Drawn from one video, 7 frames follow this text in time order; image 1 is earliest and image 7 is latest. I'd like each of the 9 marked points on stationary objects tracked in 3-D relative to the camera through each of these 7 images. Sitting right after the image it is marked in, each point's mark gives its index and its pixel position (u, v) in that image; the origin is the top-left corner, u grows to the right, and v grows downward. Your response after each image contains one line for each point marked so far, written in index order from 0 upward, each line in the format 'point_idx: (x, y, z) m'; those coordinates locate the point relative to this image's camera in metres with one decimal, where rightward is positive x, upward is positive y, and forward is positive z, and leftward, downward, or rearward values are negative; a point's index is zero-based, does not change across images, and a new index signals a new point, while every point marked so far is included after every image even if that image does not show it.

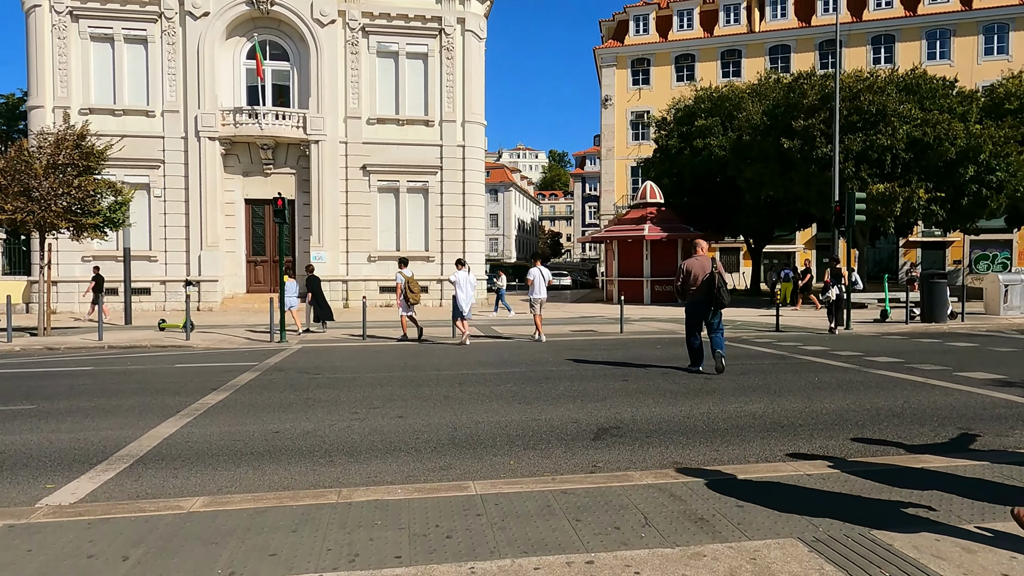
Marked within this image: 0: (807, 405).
0: (+2.7, -1.1, +6.1) m
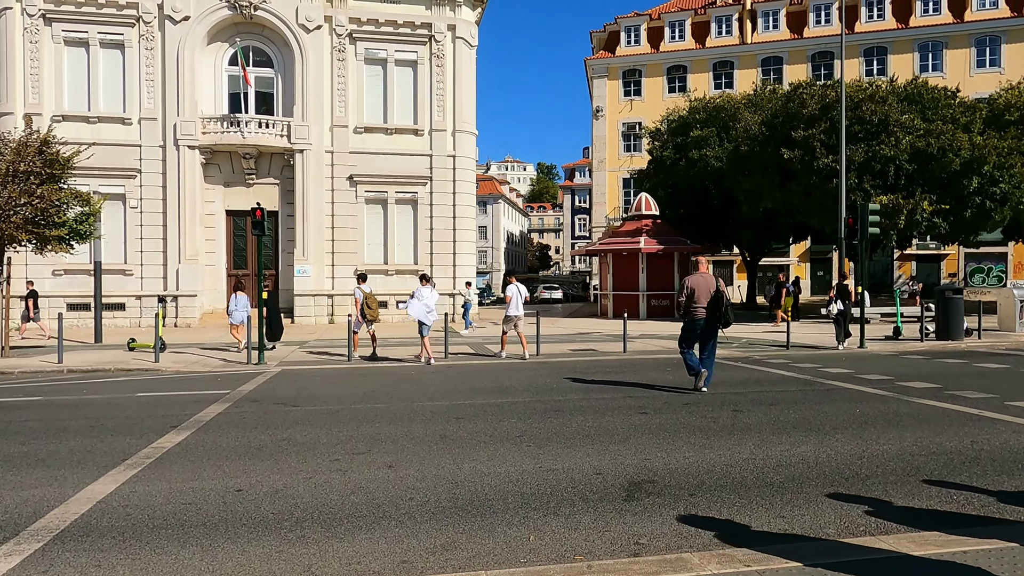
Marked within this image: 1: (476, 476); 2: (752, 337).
0: (+2.8, -1.2, +5.2) m
1: (-0.2, -1.3, +4.5) m
2: (+5.7, -1.2, +15.7) m
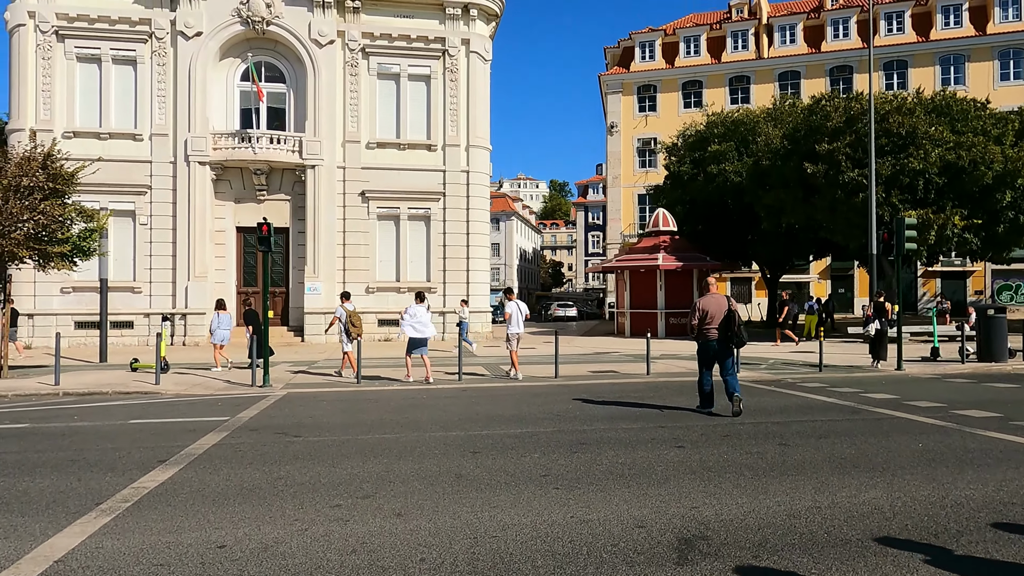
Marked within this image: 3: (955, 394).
0: (+2.9, -1.4, +4.6) m
1: (-0.1, -1.4, +3.9) m
2: (+6.0, -1.6, +14.9) m
3: (+6.4, -1.5, +9.7) m
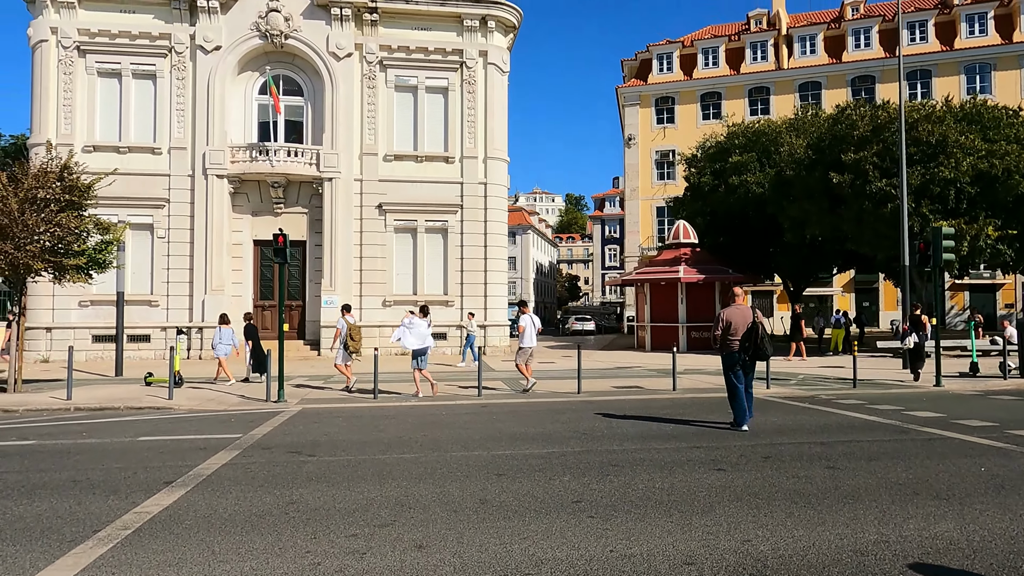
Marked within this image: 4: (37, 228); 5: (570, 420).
0: (+3.1, -1.4, +4.1) m
1: (+0.1, -1.4, +3.5) m
2: (+6.5, -1.9, +14.4) m
3: (+6.7, -1.7, +9.1) m
4: (-8.7, +1.1, +12.2) m
5: (+0.8, -1.7, +8.6) m
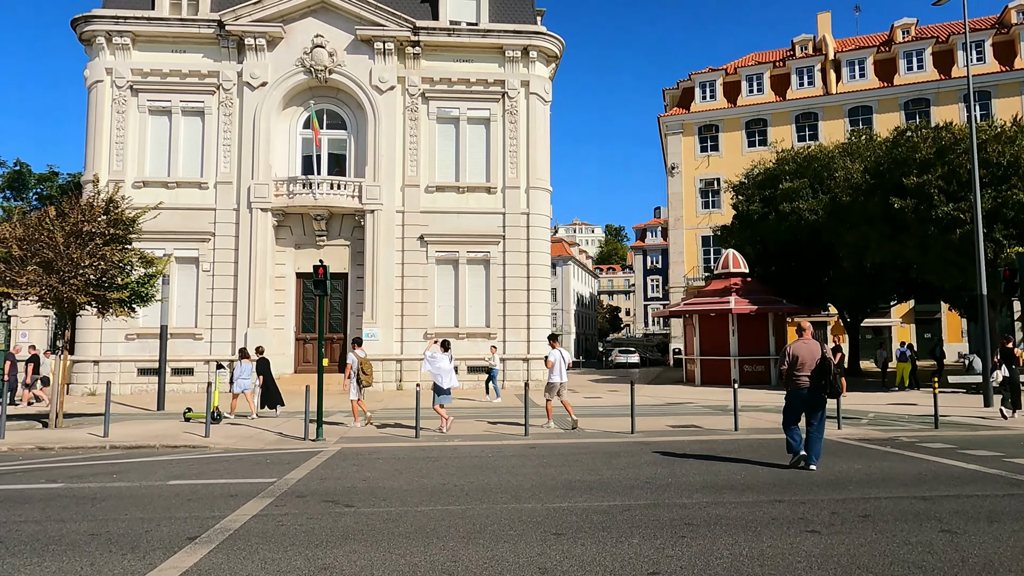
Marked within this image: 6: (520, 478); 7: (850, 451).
0: (+3.5, -1.6, +3.3) m
1: (+0.4, -1.6, +2.8) m
2: (+7.4, -2.5, +13.3) m
3: (+7.4, -2.1, +8.0) m
4: (-7.9, +0.5, +12.2) m
5: (+1.4, -2.1, +7.8) m
6: (+0.1, -2.0, +7.1) m
7: (+4.6, -2.2, +9.1) m
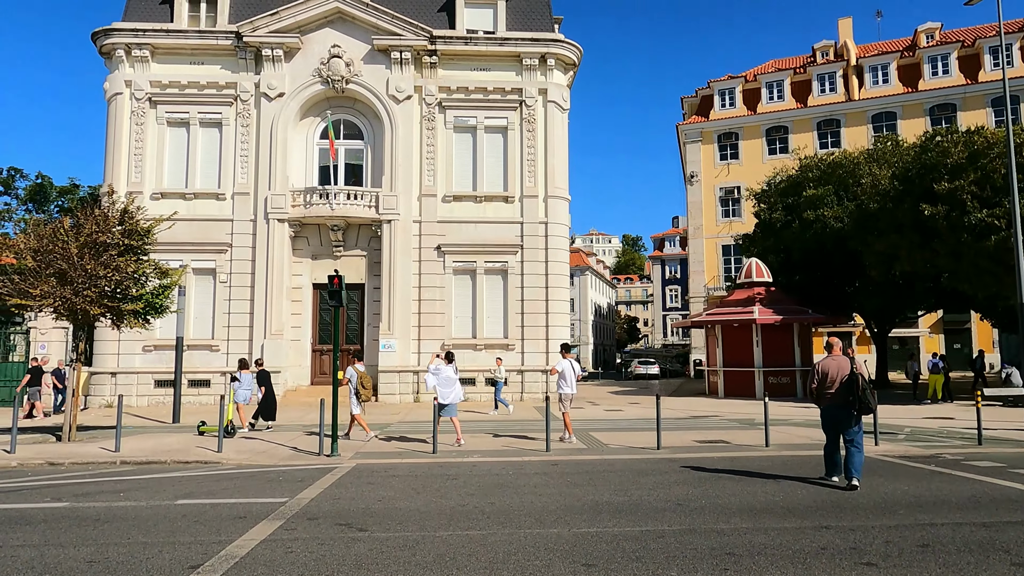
0: (+3.6, -1.6, +2.8) m
1: (+0.5, -1.6, +2.4) m
2: (+7.8, -2.7, +12.7) m
3: (+7.6, -2.2, +7.5) m
4: (-7.5, +0.3, +12.0) m
5: (+1.6, -2.2, +7.4) m
6: (+0.3, -2.1, +6.7) m
7: (+4.9, -2.3, +8.6) m
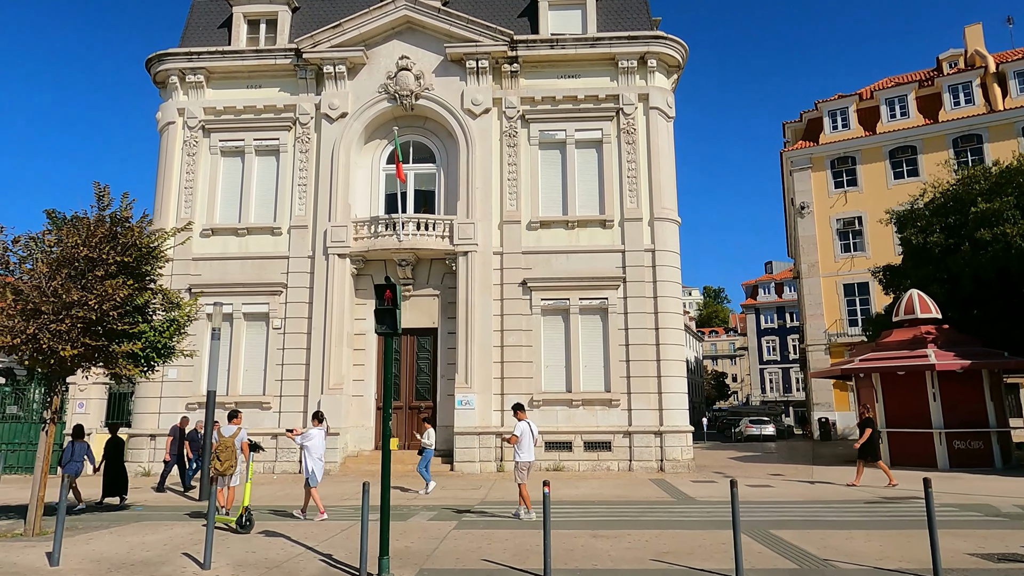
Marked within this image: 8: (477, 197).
0: (+4.3, -1.0, -1.7) m
1: (+1.2, -1.0, -1.7) m
2: (+9.6, -2.8, +7.6) m
3: (+8.8, -1.8, +2.5) m
4: (-5.8, -0.2, +8.9) m
5: (+2.8, -2.0, +3.1) m
6: (+1.4, -1.9, +2.5) m
7: (+6.2, -2.2, +3.9) m
8: (-1.0, +2.7, +19.5) m
